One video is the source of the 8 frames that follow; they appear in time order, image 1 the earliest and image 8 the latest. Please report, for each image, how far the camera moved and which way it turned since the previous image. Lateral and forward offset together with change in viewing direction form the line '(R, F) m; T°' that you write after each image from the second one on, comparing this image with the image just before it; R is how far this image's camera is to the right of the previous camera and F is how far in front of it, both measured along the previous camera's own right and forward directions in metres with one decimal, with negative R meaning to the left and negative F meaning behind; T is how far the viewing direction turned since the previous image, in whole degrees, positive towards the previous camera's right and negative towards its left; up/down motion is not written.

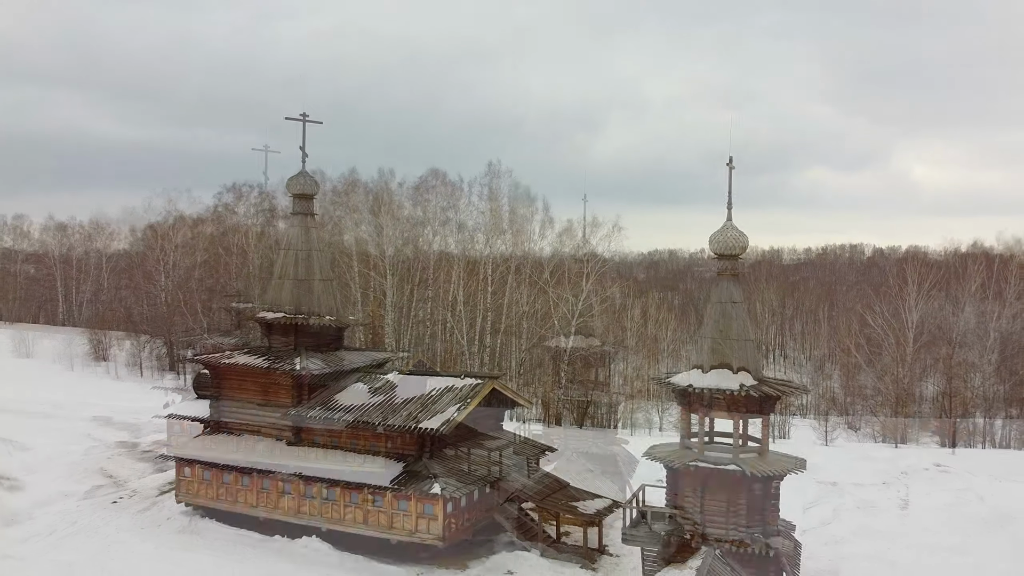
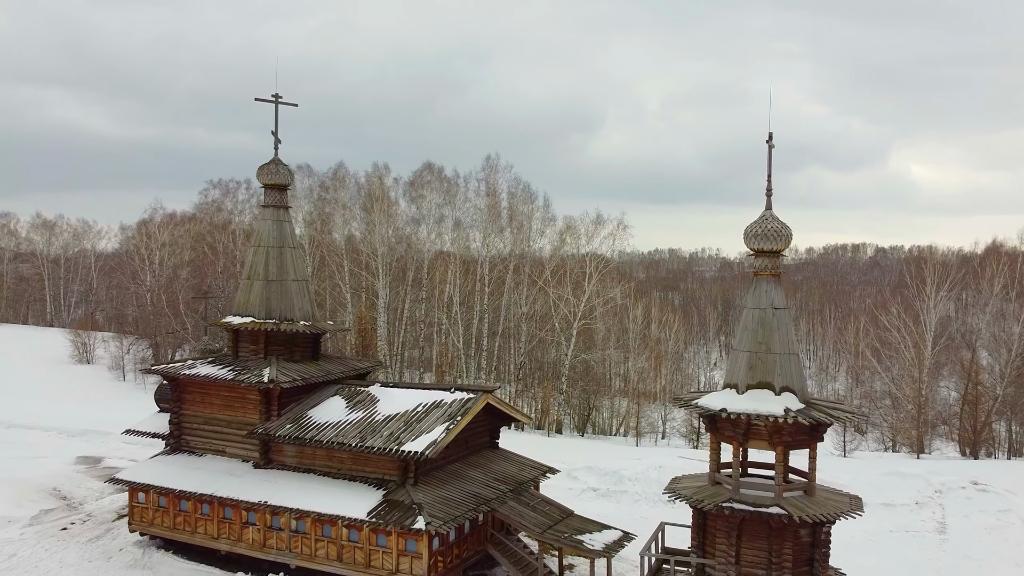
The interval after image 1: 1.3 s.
(+0.1, +1.7) m; 0°
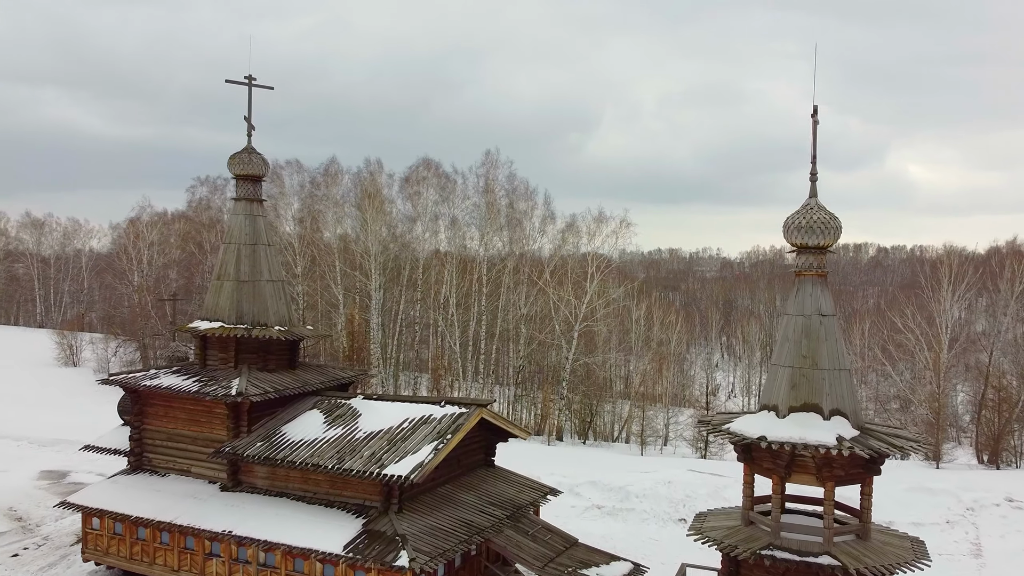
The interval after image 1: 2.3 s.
(0.0, +1.3) m; 0°
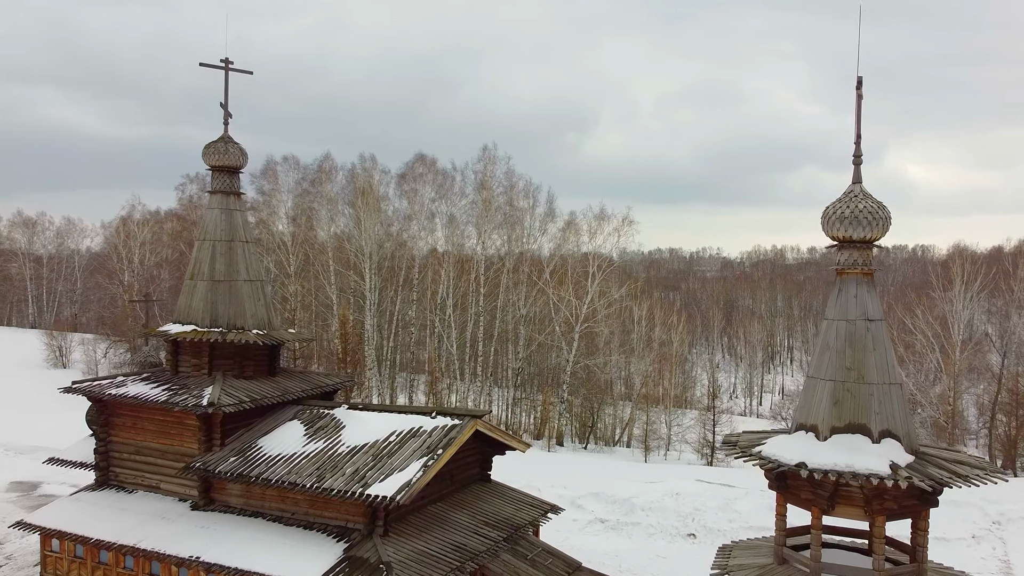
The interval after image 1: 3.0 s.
(0.0, +1.0) m; 0°
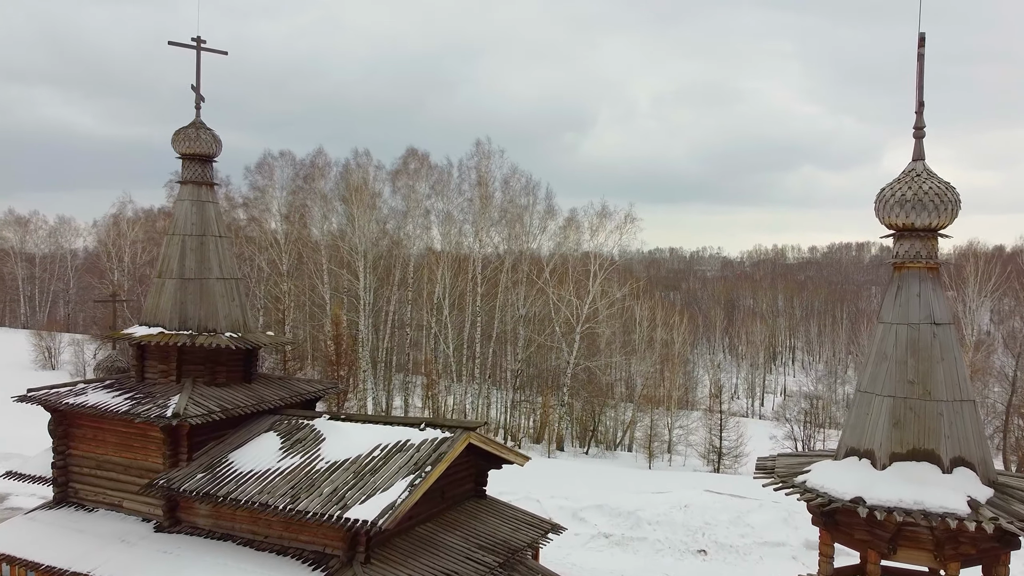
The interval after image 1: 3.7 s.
(0.0, +1.0) m; 0°
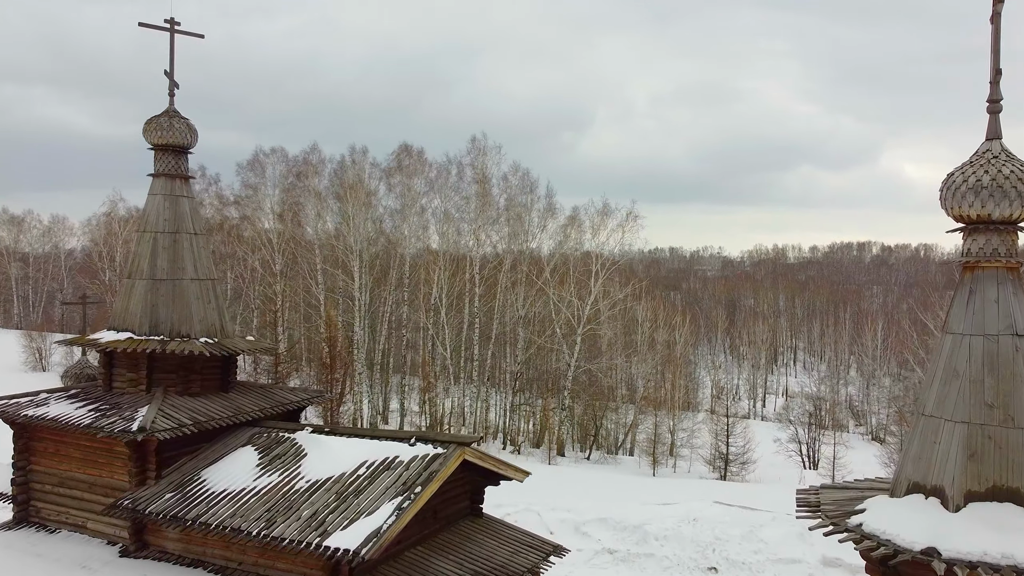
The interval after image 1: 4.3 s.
(0.0, +0.8) m; 0°
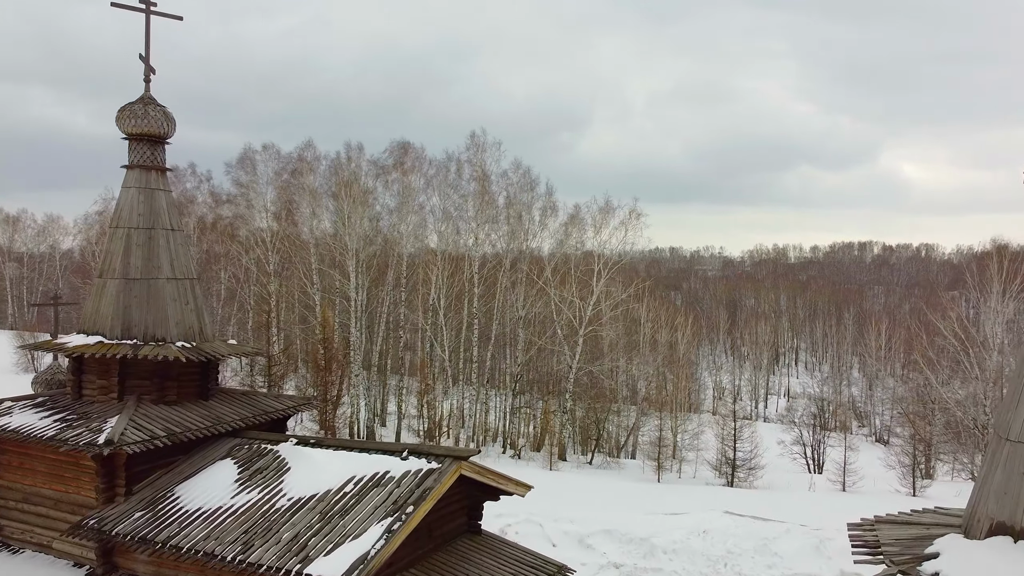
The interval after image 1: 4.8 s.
(0.0, +0.7) m; 0°
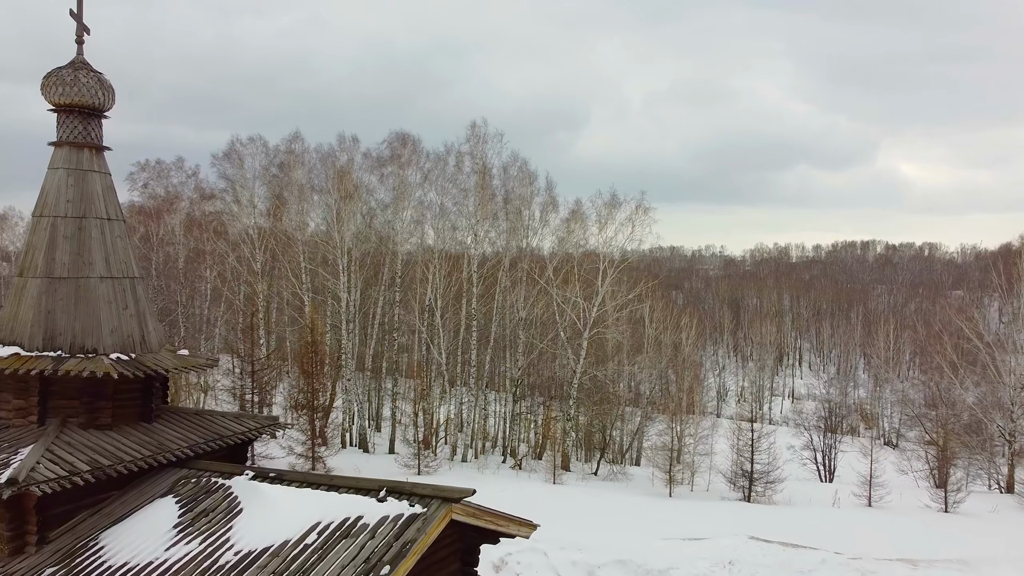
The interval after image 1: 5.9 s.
(0.0, +1.5) m; 0°
